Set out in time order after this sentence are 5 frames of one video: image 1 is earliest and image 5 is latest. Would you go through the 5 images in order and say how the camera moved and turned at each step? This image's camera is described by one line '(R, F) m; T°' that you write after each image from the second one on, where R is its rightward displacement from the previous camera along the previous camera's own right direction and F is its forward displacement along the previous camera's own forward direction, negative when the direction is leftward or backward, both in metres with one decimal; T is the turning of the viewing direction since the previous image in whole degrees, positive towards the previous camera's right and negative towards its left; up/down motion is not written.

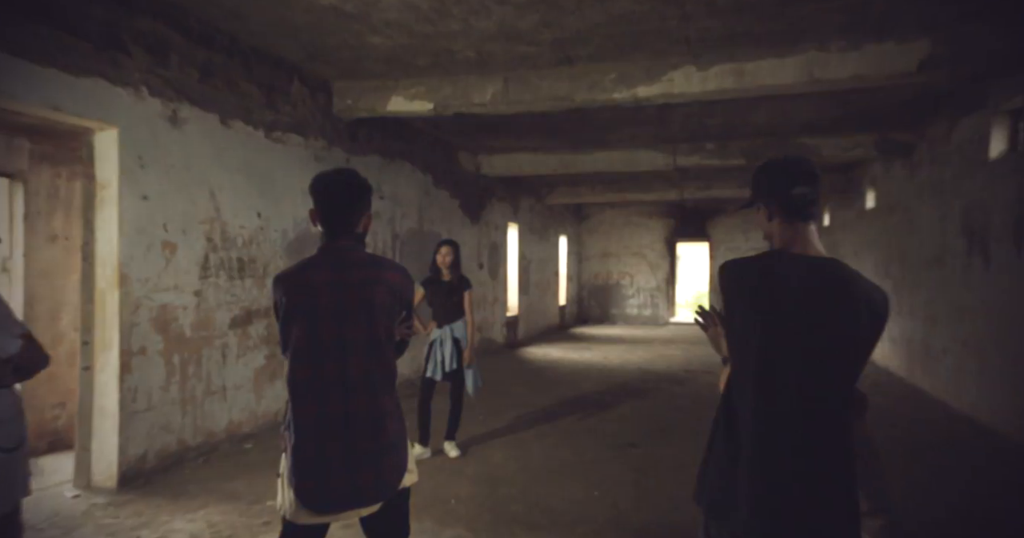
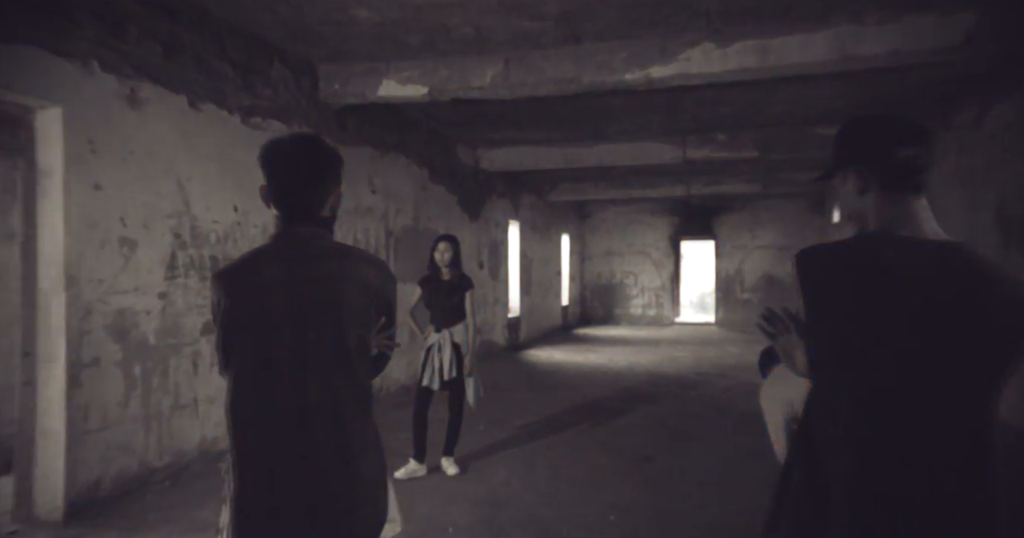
(0.0, +0.4) m; 0°
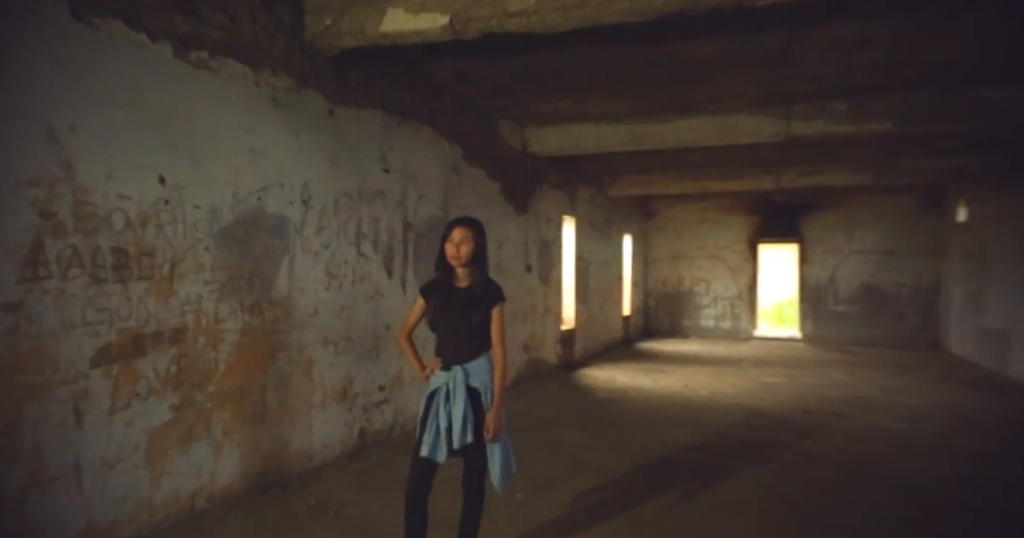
(0.0, +1.3) m; -5°
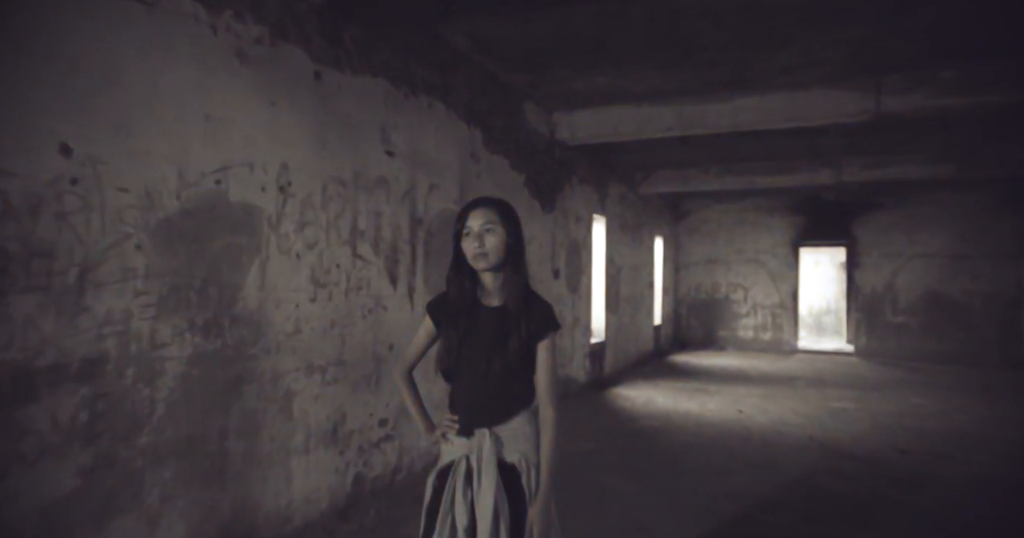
(-0.1, +0.8) m; -1°
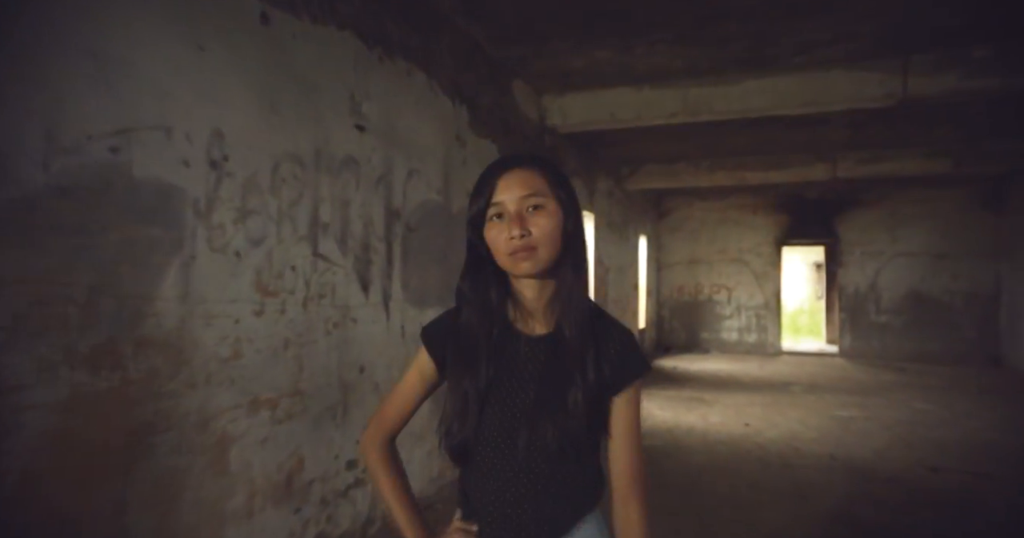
(-0.1, +0.6) m; +3°
